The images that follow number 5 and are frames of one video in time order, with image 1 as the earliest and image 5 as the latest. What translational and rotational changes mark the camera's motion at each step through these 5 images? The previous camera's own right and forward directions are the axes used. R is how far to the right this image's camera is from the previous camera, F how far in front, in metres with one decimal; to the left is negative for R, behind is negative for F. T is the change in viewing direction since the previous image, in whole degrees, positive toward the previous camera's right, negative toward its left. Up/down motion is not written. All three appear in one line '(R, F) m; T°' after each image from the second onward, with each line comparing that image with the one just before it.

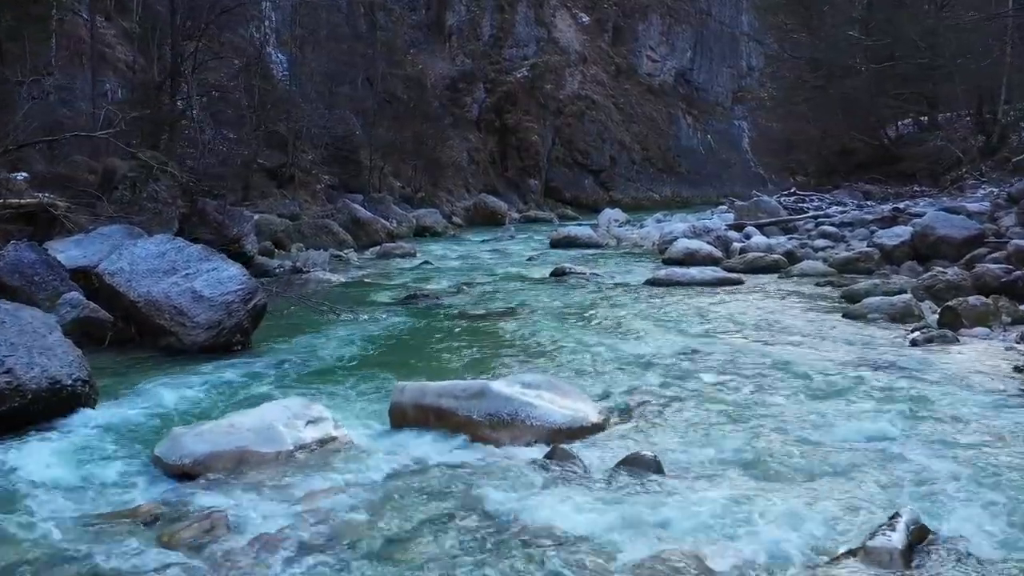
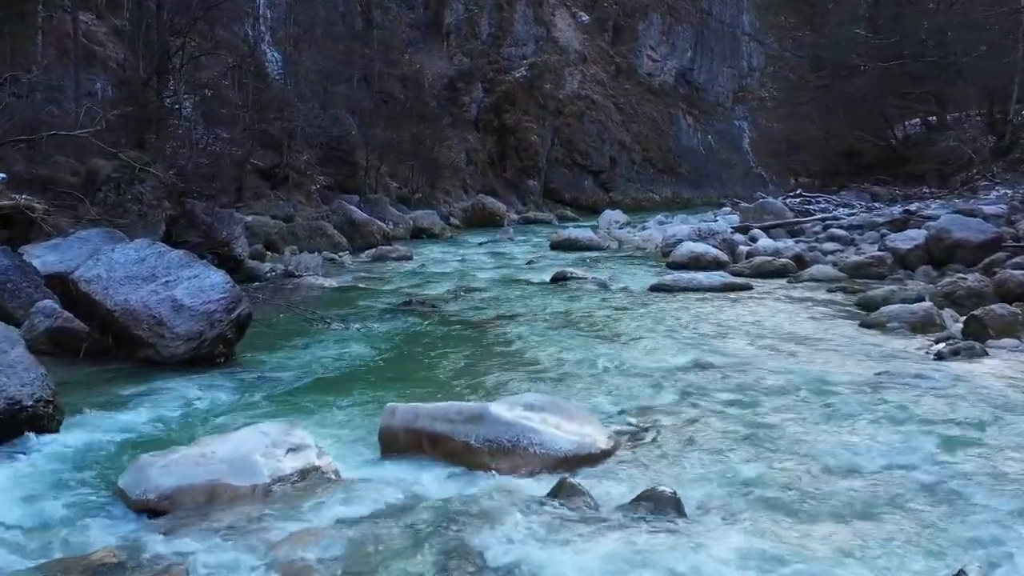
(0.0, +0.5) m; 0°
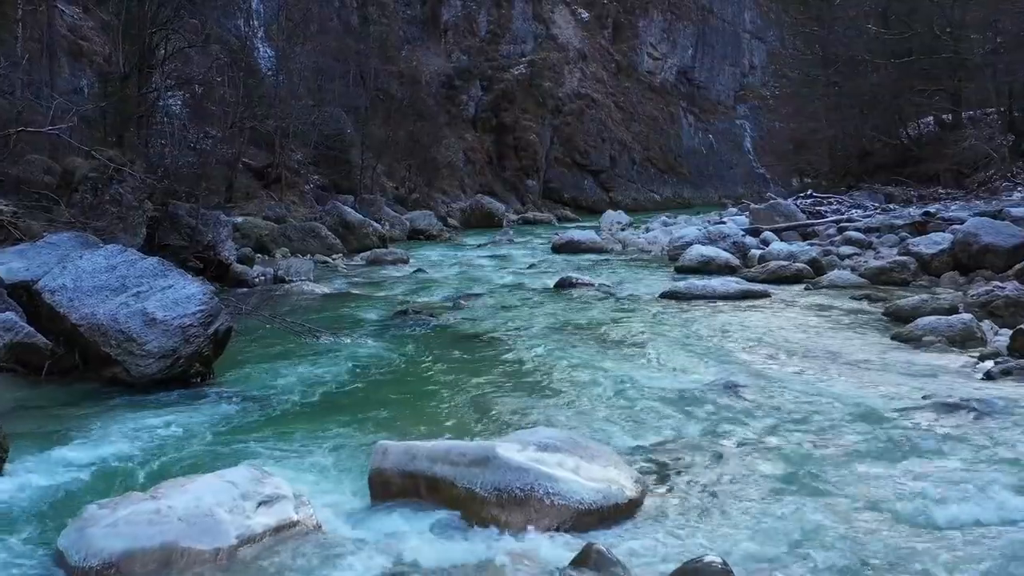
(-0.1, +0.7) m; 0°
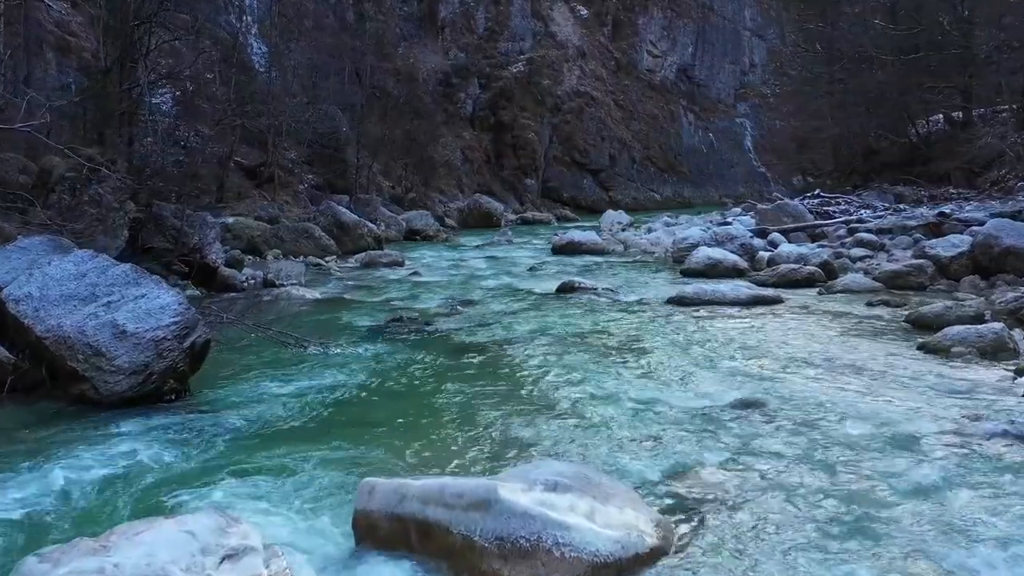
(0.0, +0.6) m; 0°
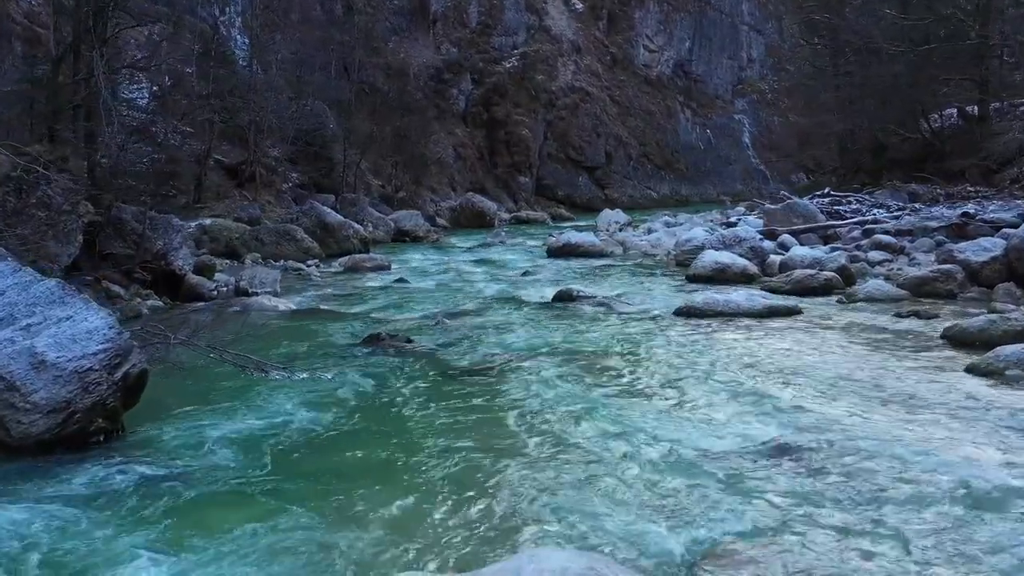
(0.0, +1.0) m; 0°
